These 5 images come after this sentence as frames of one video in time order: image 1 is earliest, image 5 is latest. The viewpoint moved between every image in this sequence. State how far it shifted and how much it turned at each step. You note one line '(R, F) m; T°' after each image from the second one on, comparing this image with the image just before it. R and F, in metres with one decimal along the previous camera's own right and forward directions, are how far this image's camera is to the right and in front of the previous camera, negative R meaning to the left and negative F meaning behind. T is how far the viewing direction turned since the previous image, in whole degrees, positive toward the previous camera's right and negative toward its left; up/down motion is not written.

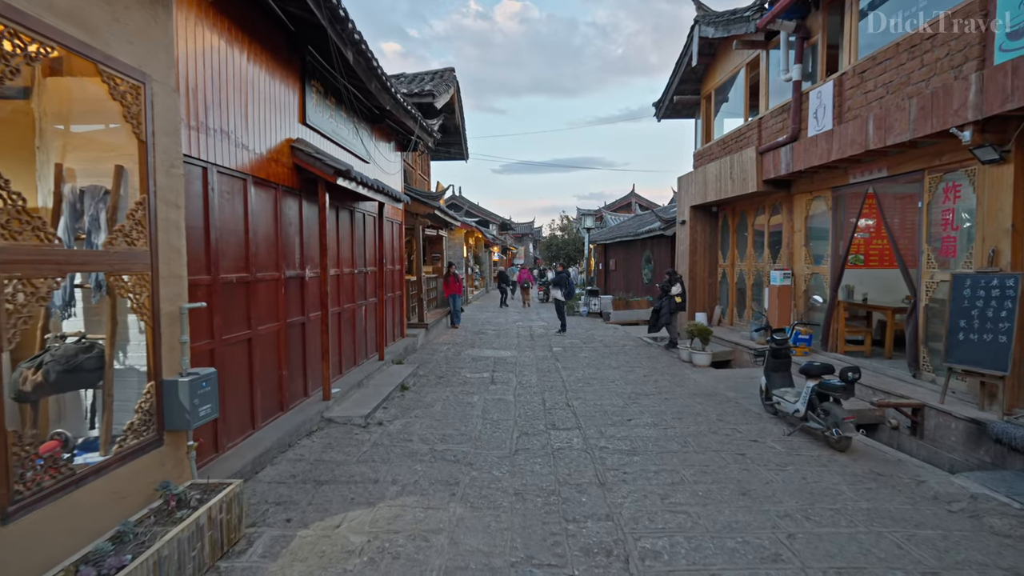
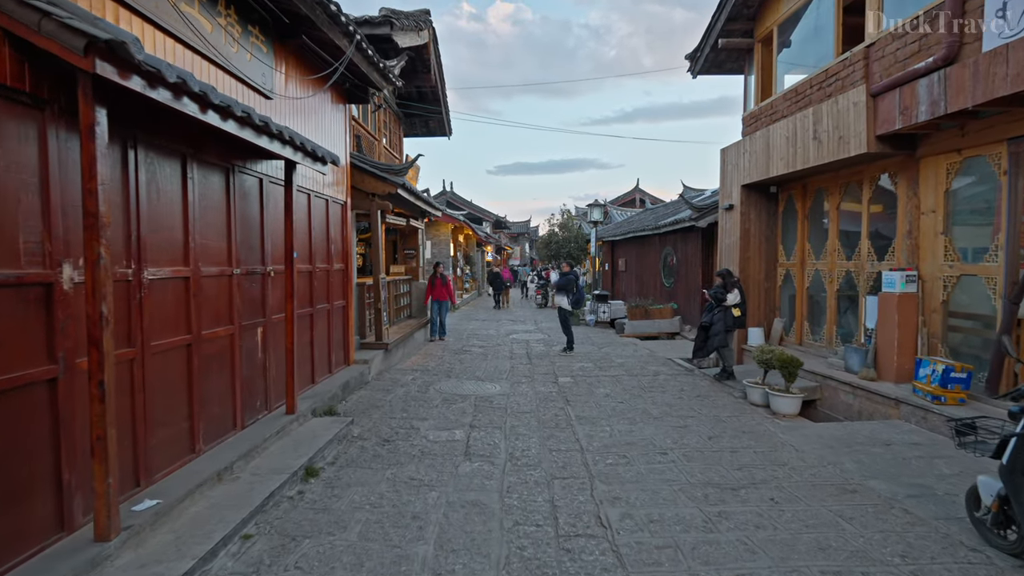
(+0.1, +3.0) m; 0°
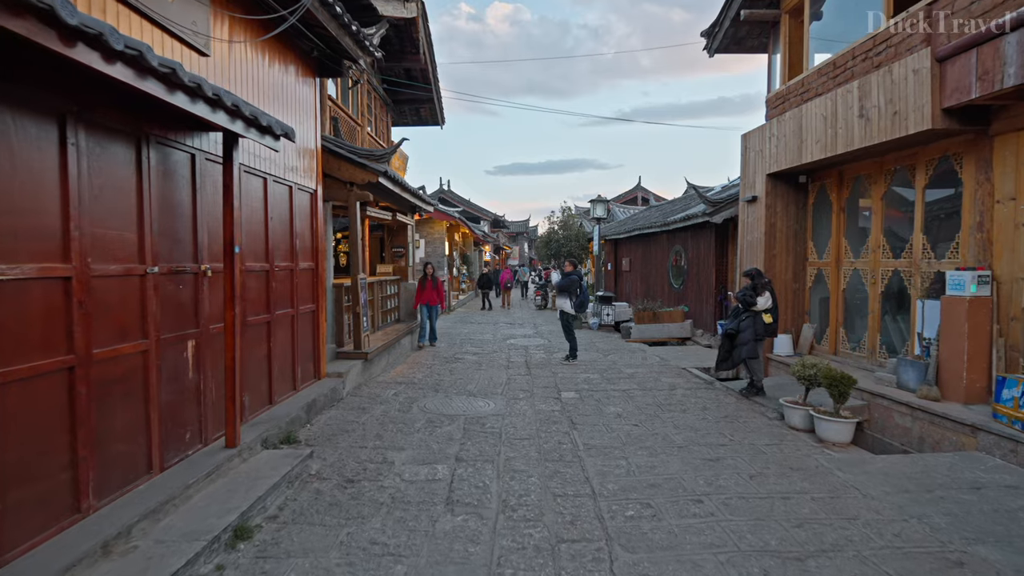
(0.0, +1.0) m; 0°
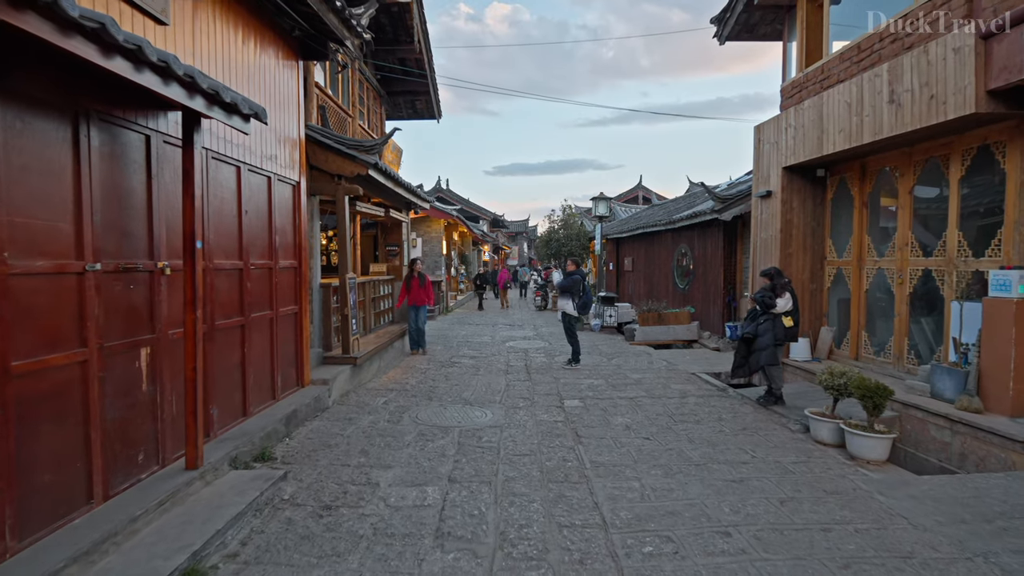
(0.0, +0.5) m; 0°
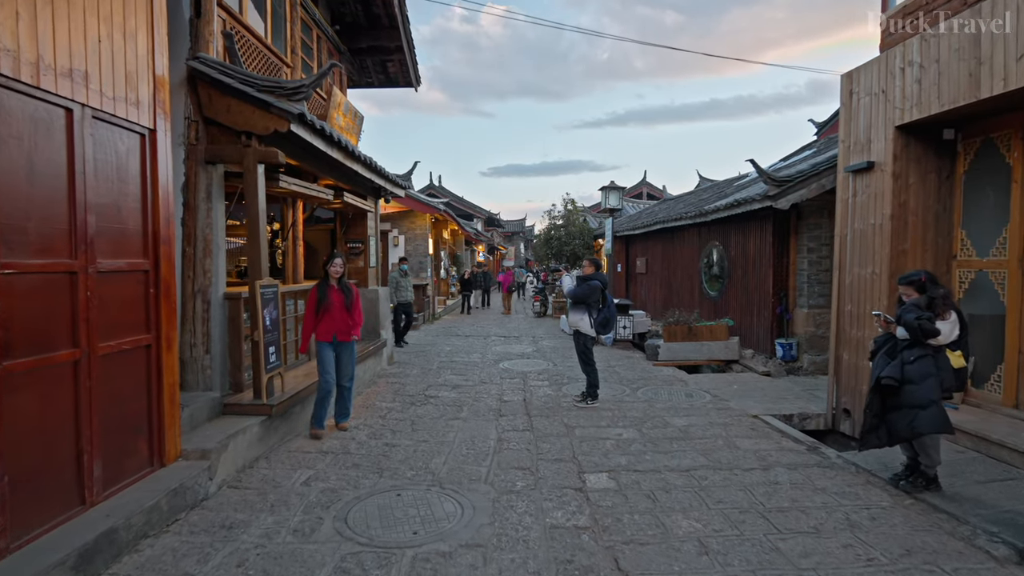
(0.0, +2.3) m; 0°
